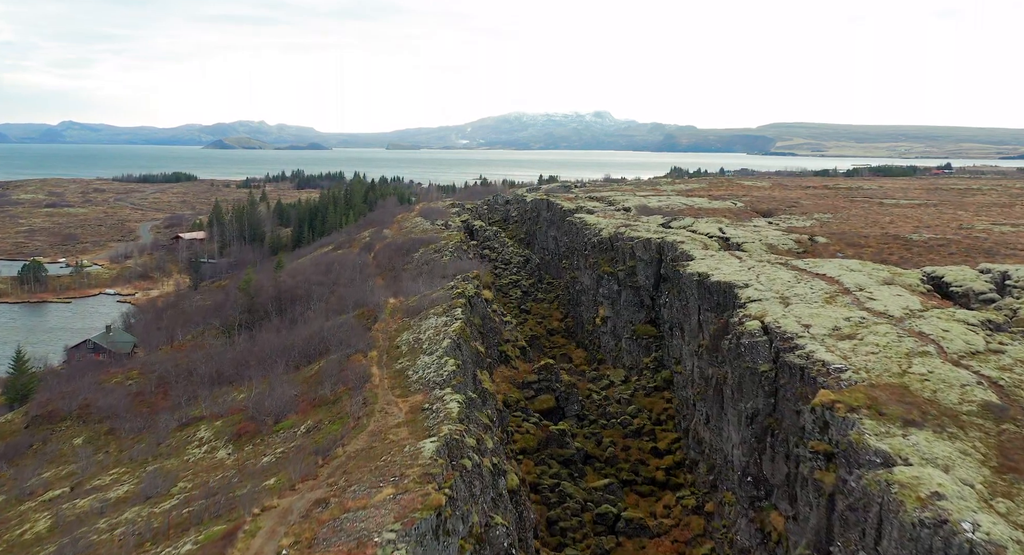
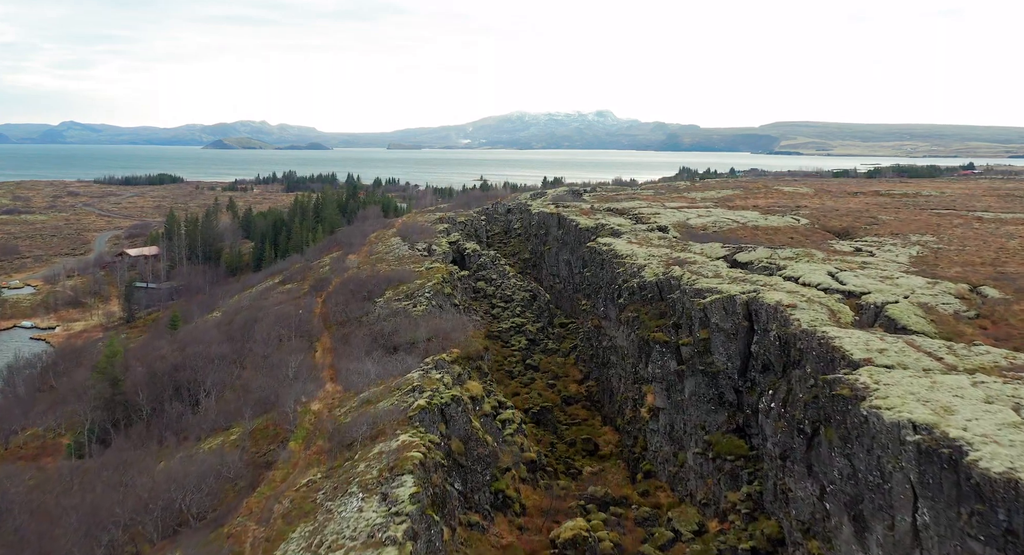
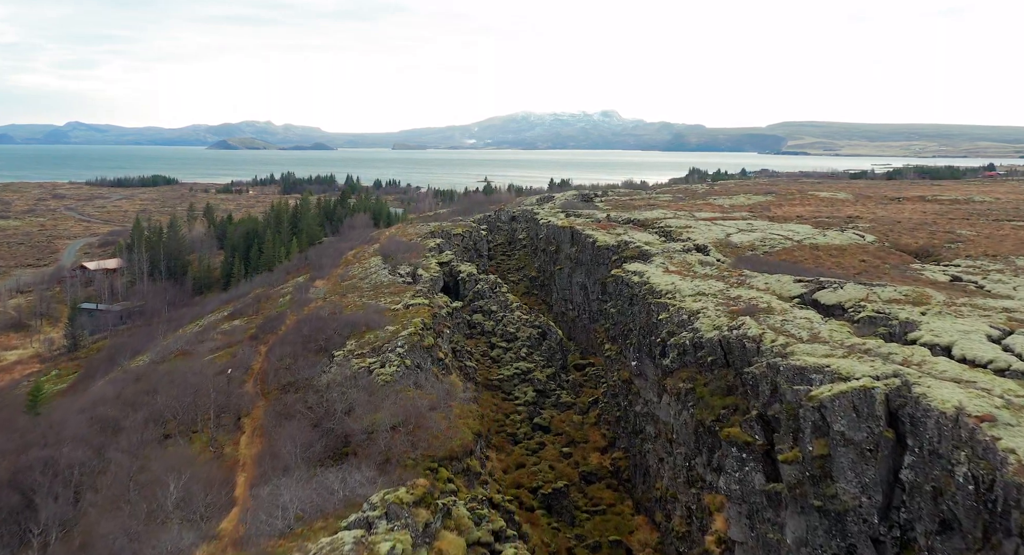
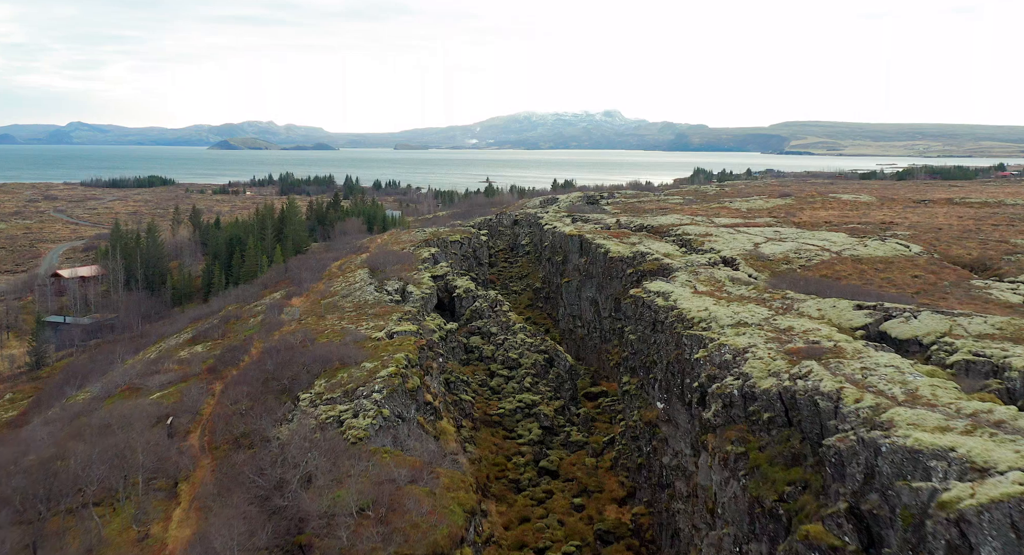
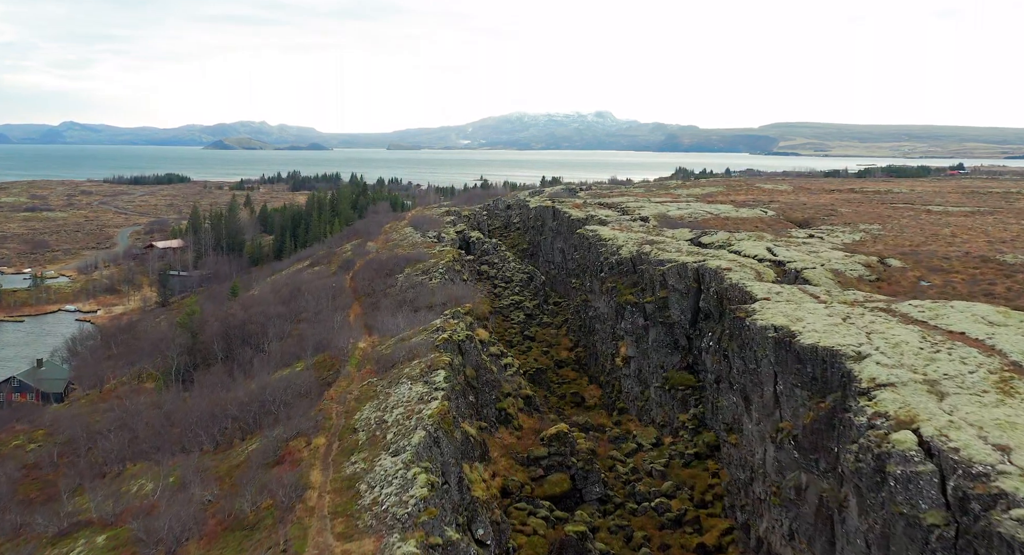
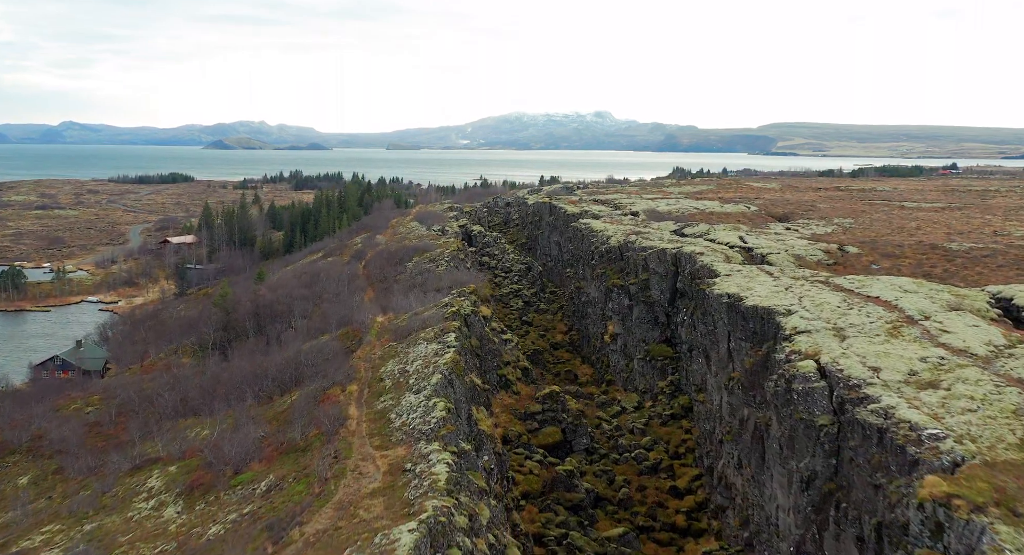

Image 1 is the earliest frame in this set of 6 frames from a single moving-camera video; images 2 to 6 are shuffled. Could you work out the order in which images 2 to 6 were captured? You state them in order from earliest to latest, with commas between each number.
6, 5, 2, 3, 4
